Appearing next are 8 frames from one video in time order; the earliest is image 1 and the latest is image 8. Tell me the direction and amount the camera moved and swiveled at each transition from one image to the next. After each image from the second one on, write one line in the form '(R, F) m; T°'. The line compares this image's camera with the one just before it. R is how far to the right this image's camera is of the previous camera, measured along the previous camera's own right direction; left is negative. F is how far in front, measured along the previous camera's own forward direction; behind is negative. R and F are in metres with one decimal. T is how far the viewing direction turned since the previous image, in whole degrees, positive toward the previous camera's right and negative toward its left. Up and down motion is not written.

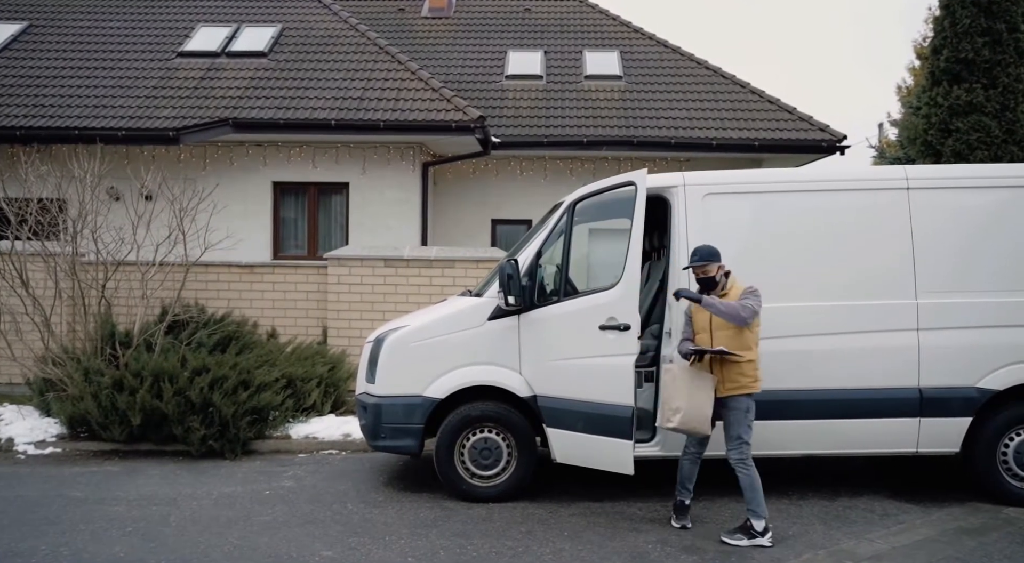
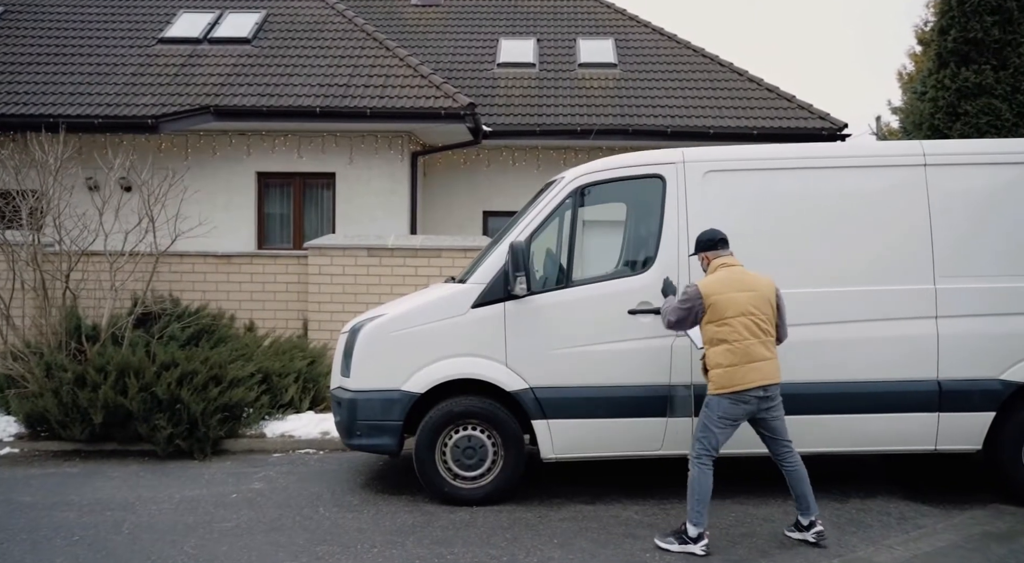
(+0.1, +0.4) m; 0°
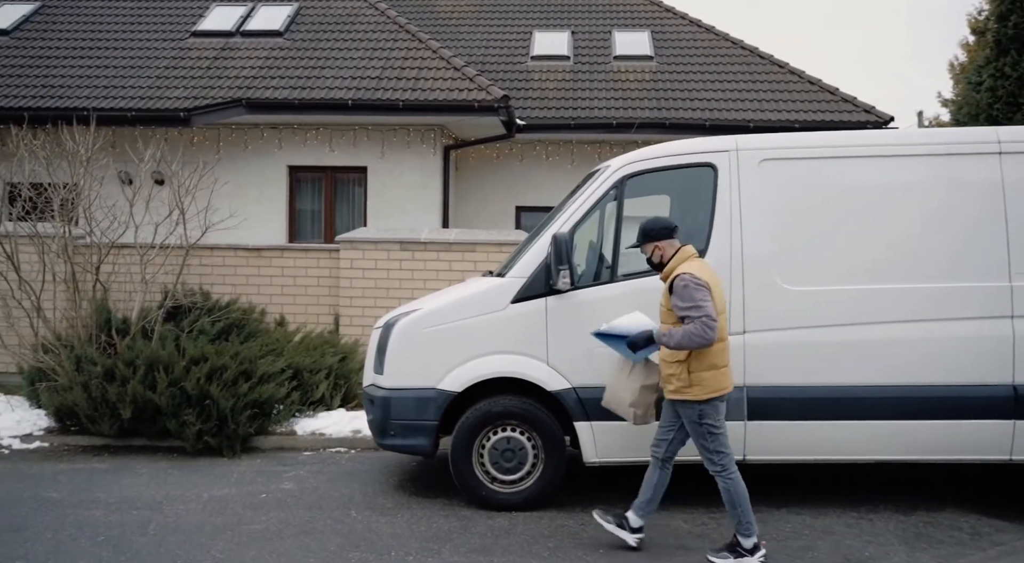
(-0.1, +0.3) m; -2°
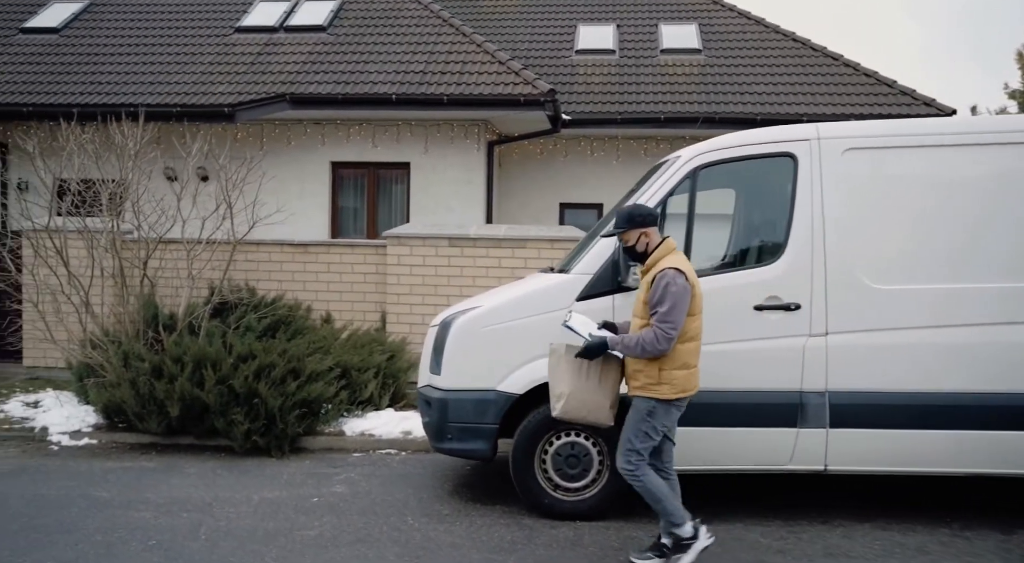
(-0.2, +0.3) m; -3°
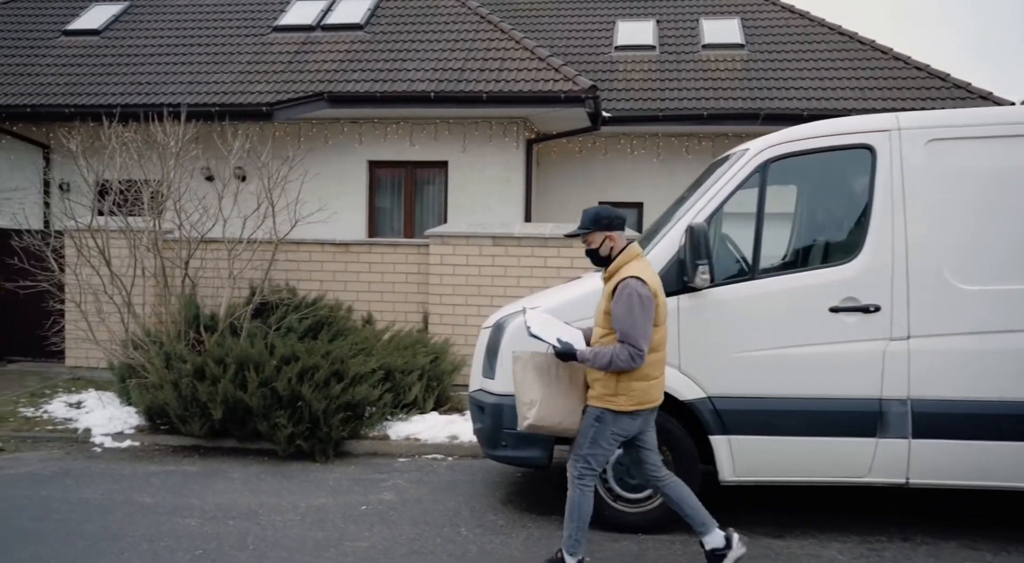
(-0.2, +0.2) m; -2°
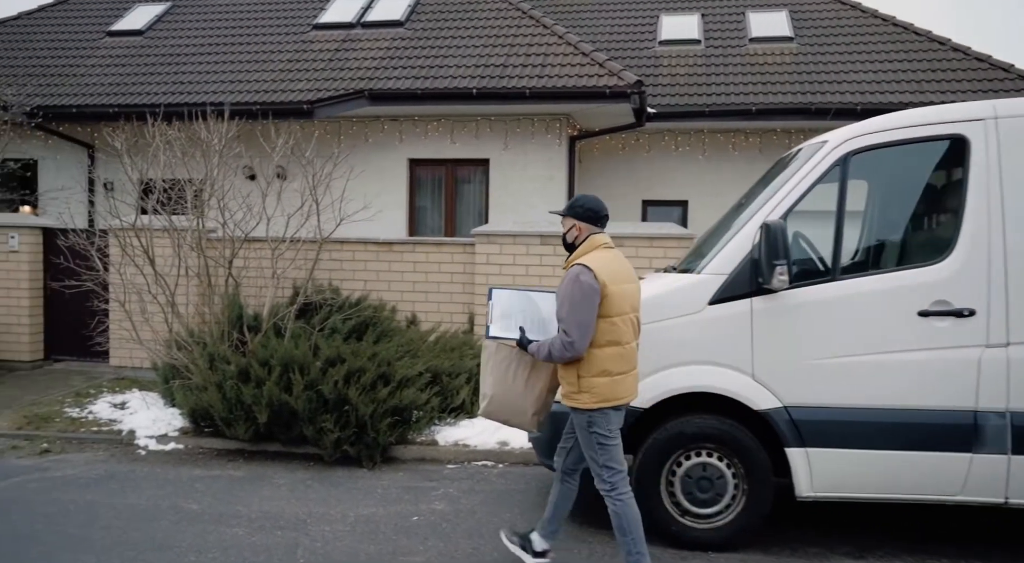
(-0.2, +0.2) m; -3°
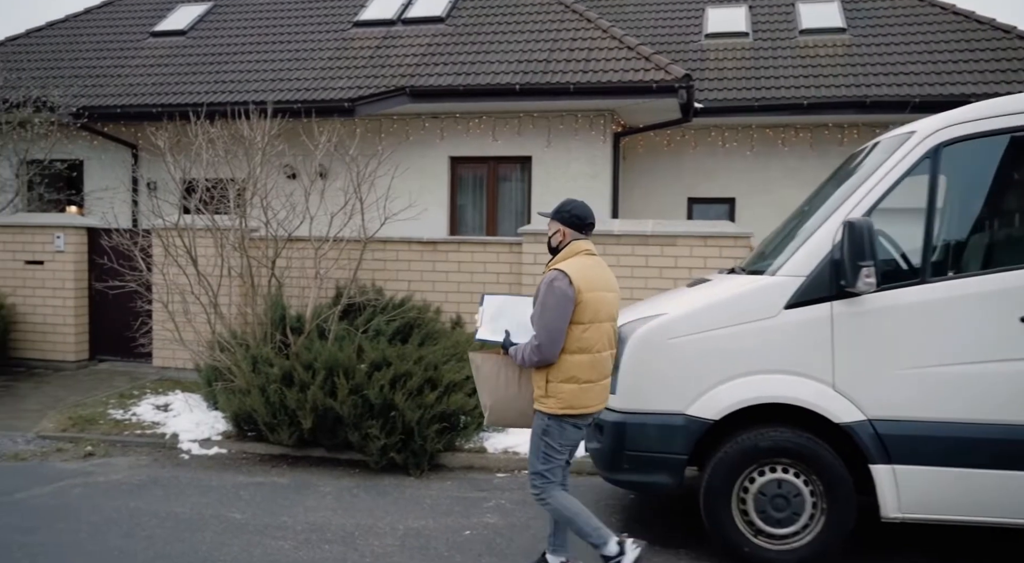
(-0.2, +0.2) m; -3°
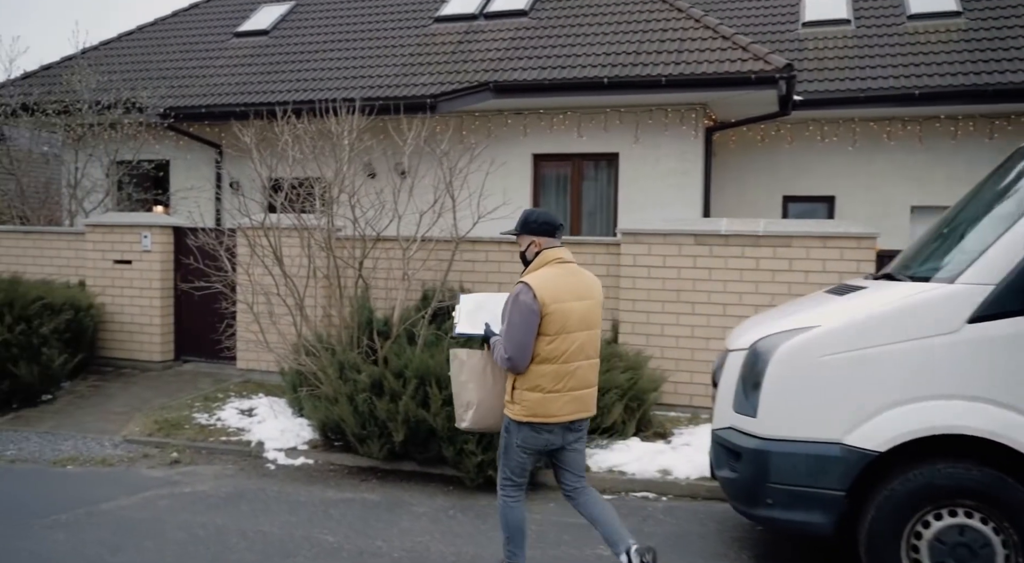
(-0.3, +0.4) m; -5°
